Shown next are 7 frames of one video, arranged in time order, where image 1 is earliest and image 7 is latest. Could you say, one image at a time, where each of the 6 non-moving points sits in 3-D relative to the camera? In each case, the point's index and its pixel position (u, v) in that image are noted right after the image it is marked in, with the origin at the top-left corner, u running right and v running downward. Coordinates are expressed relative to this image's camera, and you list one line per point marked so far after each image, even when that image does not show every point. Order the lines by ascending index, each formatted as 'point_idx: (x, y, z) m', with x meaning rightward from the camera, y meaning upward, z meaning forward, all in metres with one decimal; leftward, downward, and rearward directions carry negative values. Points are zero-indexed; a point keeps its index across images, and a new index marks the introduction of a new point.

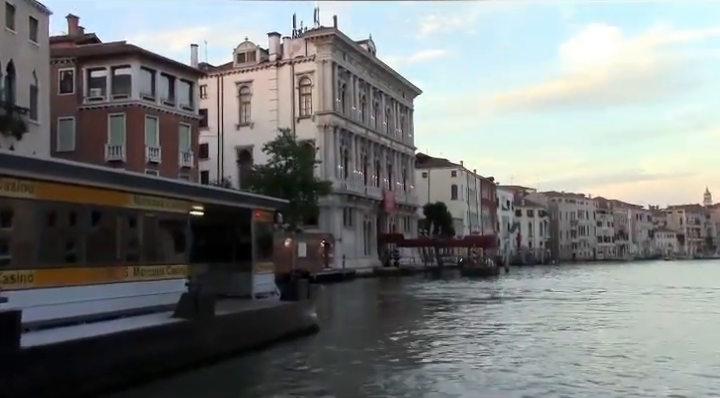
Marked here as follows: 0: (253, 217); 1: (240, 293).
0: (-2.3, -0.4, +16.2) m
1: (-2.6, -2.0, +16.5) m
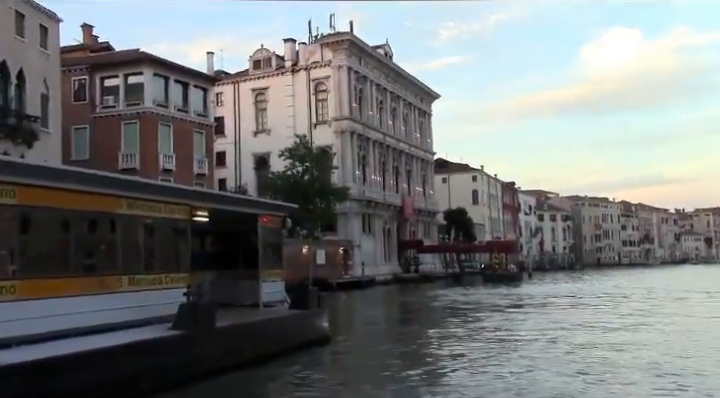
0: (-2.0, -0.5, +15.6) m
1: (-2.4, -2.1, +15.9) m
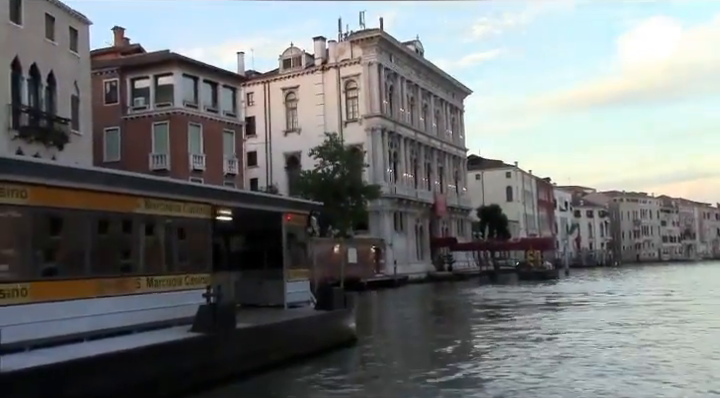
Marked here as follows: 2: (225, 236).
0: (-1.5, -0.4, +15.3) m
1: (-1.8, -2.1, +15.7) m
2: (-2.7, -0.7, +15.7) m
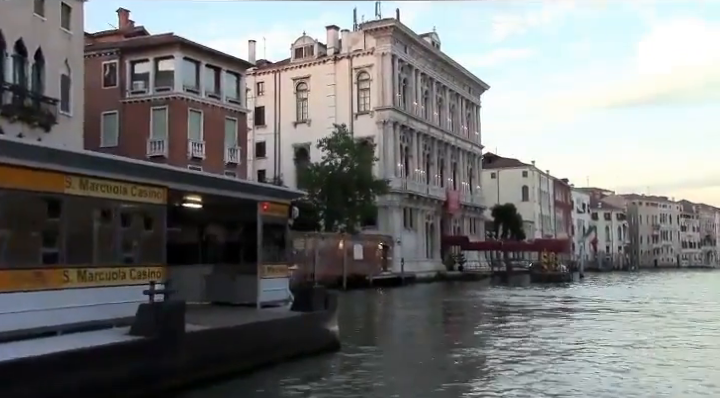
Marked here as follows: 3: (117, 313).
0: (-1.8, -0.2, +13.7) m
1: (-2.1, -1.9, +14.1) m
2: (-3.0, -0.5, +14.1) m
3: (-3.3, -1.6, +10.7) m
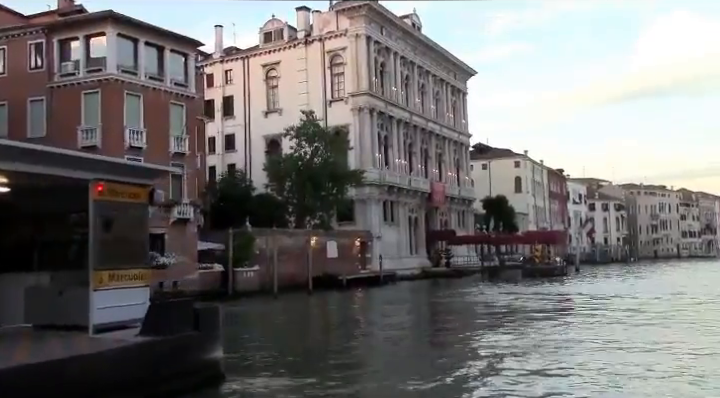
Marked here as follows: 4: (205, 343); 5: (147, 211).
0: (-3.3, +0.1, +9.6) m
1: (-3.6, -1.6, +9.9) m
2: (-4.5, -0.2, +10.0) m
3: (-4.7, -1.3, +6.5) m
4: (-2.1, -2.0, +10.4) m
5: (-2.9, -0.1, +10.5) m
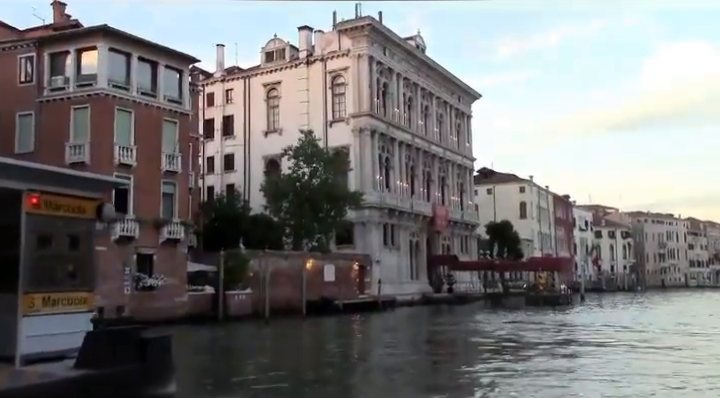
0: (-3.6, -0.1, +8.6) m
1: (-4.0, -1.7, +8.8) m
2: (-4.9, -0.4, +8.9) m
3: (-5.1, -1.4, +5.5) m
4: (-2.5, -2.1, +9.3) m
5: (-3.3, -0.3, +9.5) m
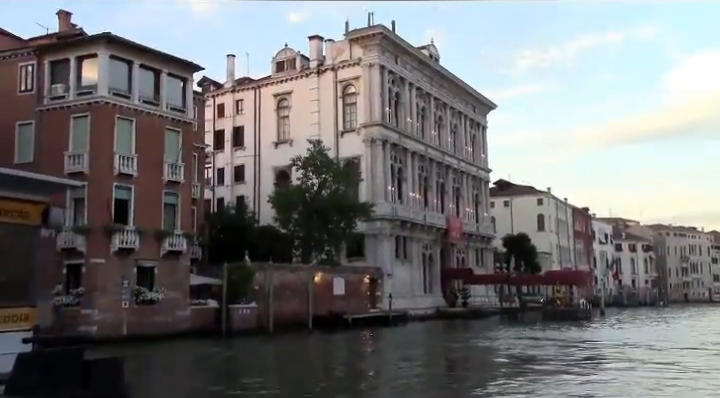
0: (-3.9, -0.1, +7.6) m
1: (-4.3, -1.8, +7.9) m
2: (-5.2, -0.4, +8.0) m
3: (-5.5, -1.3, +4.5) m
4: (-2.8, -2.2, +8.2) m
5: (-3.5, -0.4, +8.5) m
